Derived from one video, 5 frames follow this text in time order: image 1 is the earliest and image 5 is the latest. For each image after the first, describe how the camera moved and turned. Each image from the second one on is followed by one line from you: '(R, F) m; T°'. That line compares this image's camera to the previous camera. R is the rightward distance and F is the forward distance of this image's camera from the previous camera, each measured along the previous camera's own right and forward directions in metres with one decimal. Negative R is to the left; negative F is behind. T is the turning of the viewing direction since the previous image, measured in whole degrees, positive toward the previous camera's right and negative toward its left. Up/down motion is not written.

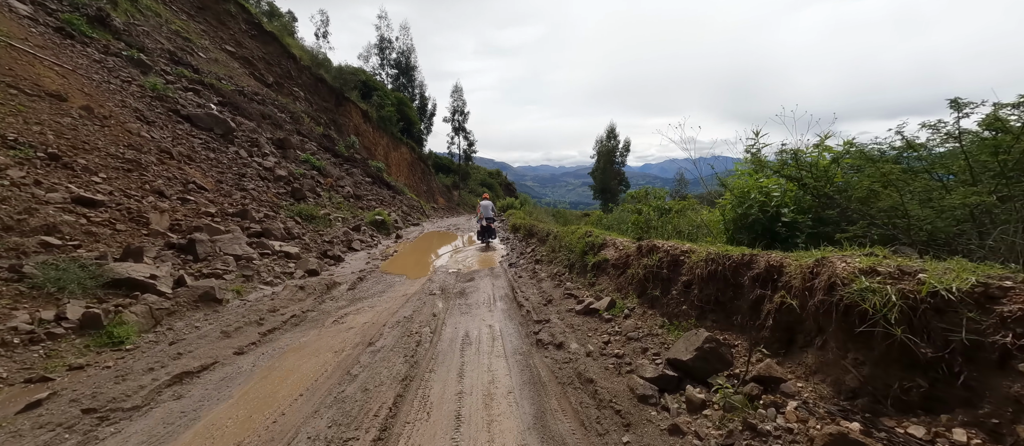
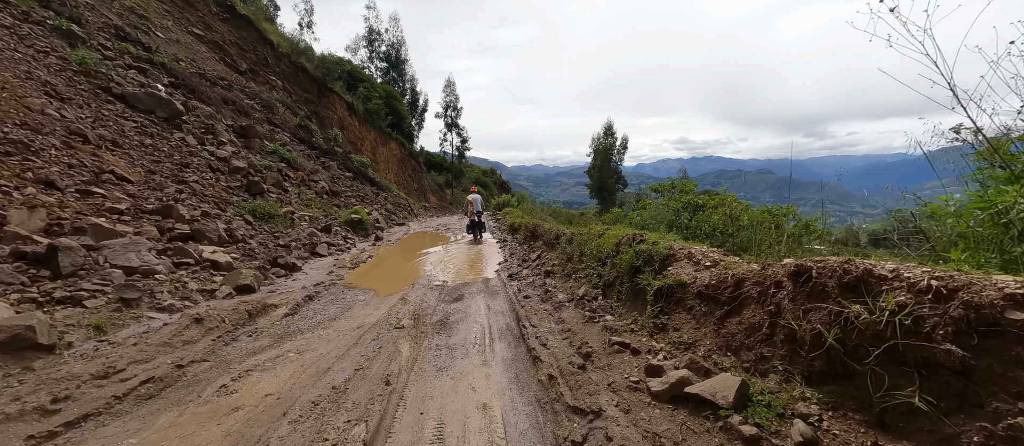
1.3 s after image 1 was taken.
(-0.1, +2.0) m; +1°
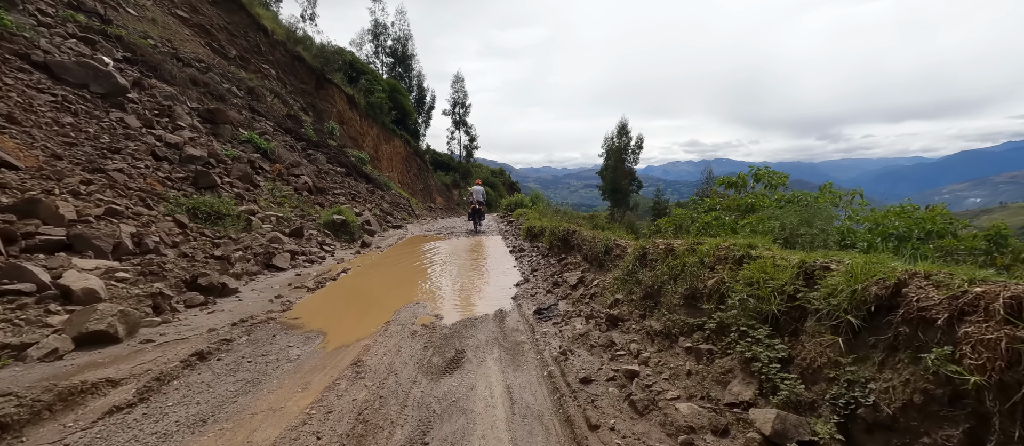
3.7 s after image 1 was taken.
(-0.3, +2.5) m; -1°
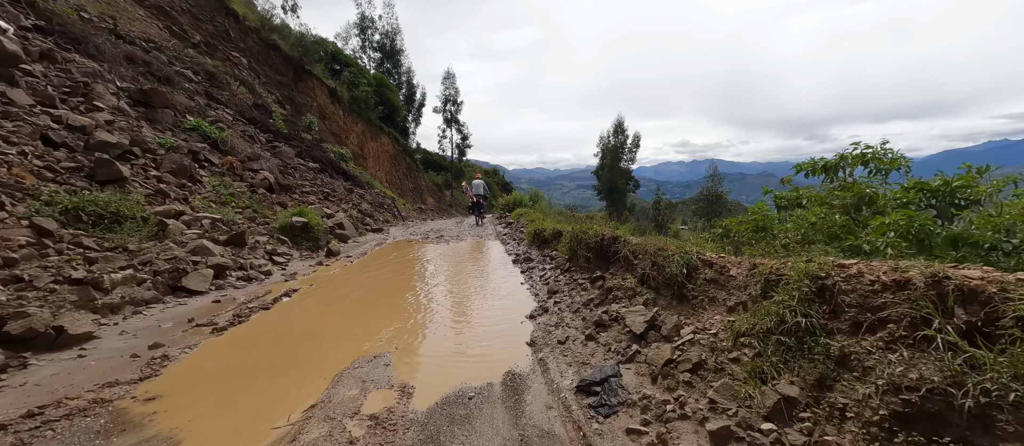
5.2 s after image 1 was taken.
(-0.2, +2.1) m; +1°
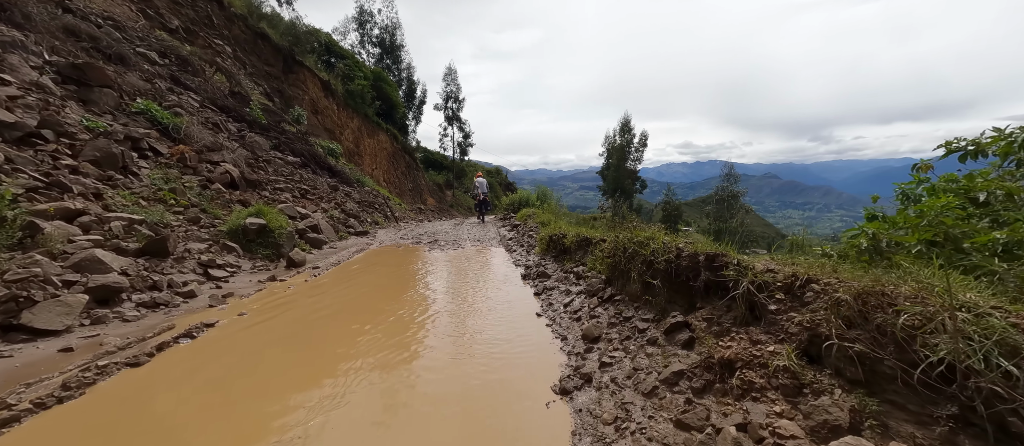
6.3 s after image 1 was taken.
(-0.1, +1.8) m; 0°
